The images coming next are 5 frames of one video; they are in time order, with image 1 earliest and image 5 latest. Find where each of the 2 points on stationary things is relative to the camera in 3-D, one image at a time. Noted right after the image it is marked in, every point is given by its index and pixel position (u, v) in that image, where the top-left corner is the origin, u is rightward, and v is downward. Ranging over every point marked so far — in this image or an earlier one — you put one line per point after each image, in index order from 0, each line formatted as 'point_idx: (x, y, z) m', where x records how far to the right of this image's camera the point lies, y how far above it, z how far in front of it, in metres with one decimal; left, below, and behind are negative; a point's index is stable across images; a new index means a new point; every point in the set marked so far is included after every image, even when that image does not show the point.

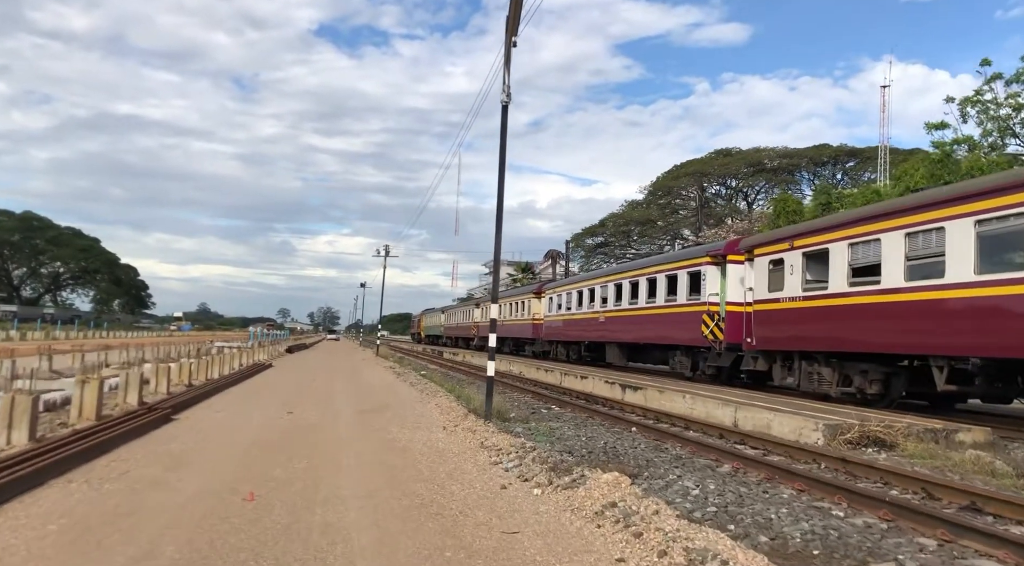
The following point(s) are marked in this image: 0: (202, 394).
0: (-7.5, -2.7, +16.2) m
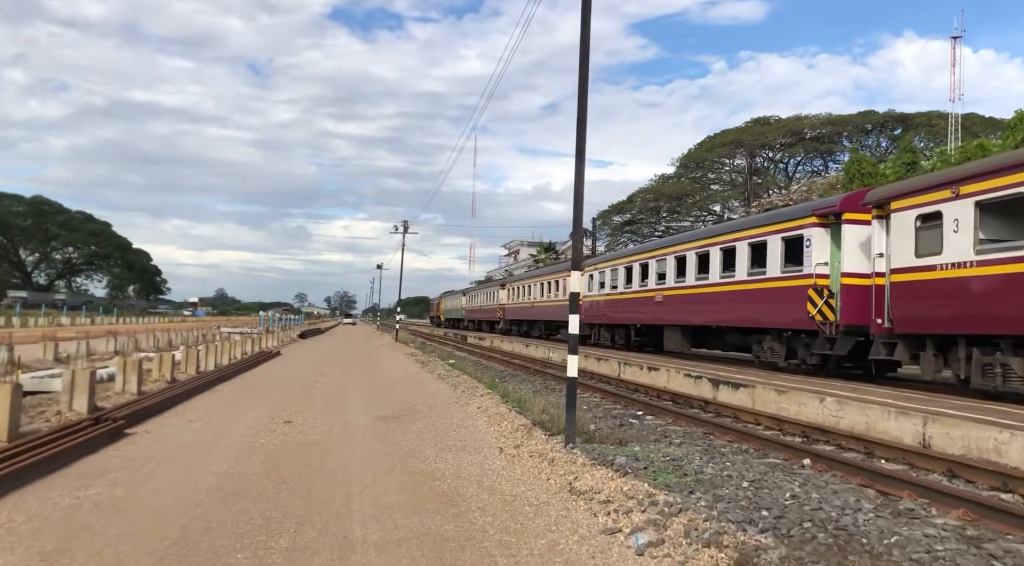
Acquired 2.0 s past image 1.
0: (-6.4, -2.2, +13.1) m
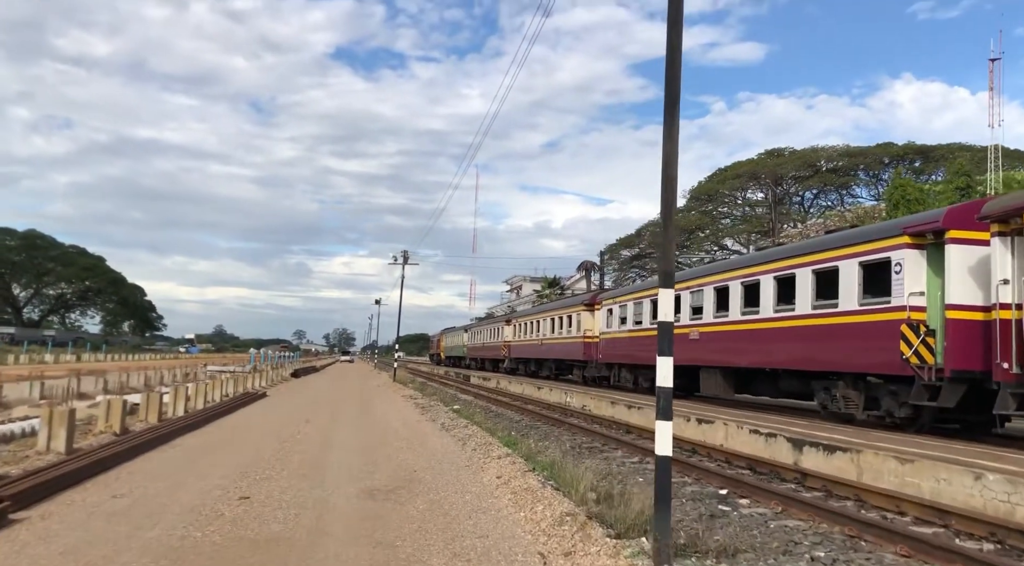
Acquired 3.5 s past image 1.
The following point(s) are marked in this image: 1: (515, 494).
0: (-6.1, -2.7, +10.5) m
1: (0.0, -2.3, +7.3) m
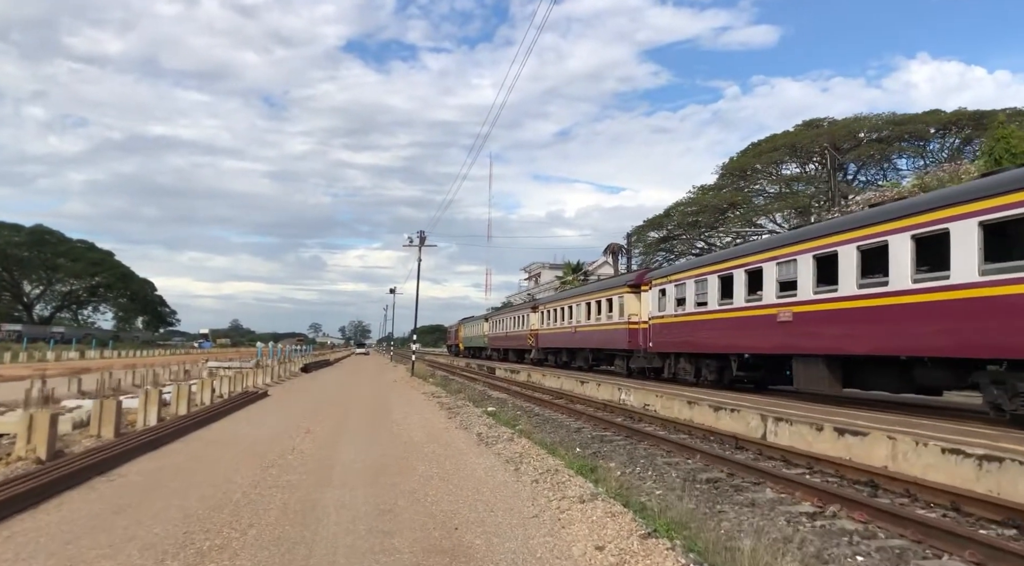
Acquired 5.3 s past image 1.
0: (-5.2, -2.3, +7.4) m
1: (+0.8, -1.8, +4.0) m
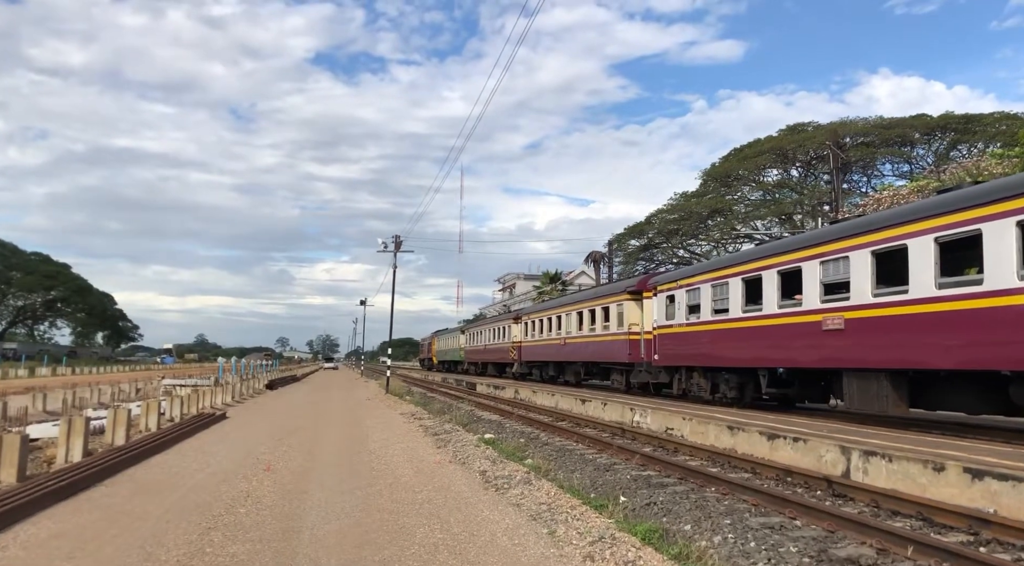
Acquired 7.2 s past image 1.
0: (-4.8, -2.2, +4.8) m
1: (+1.3, -1.7, +1.8) m
